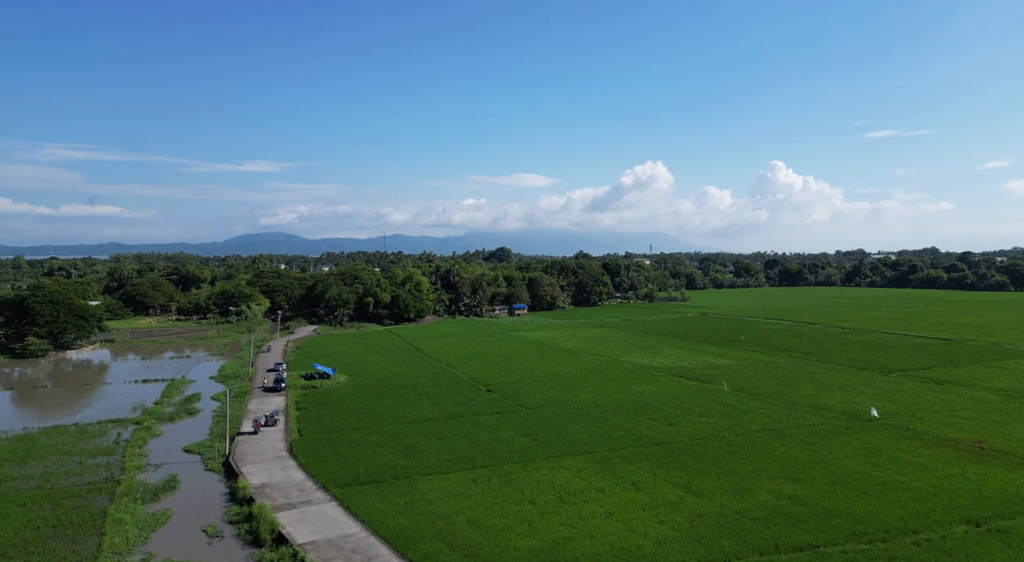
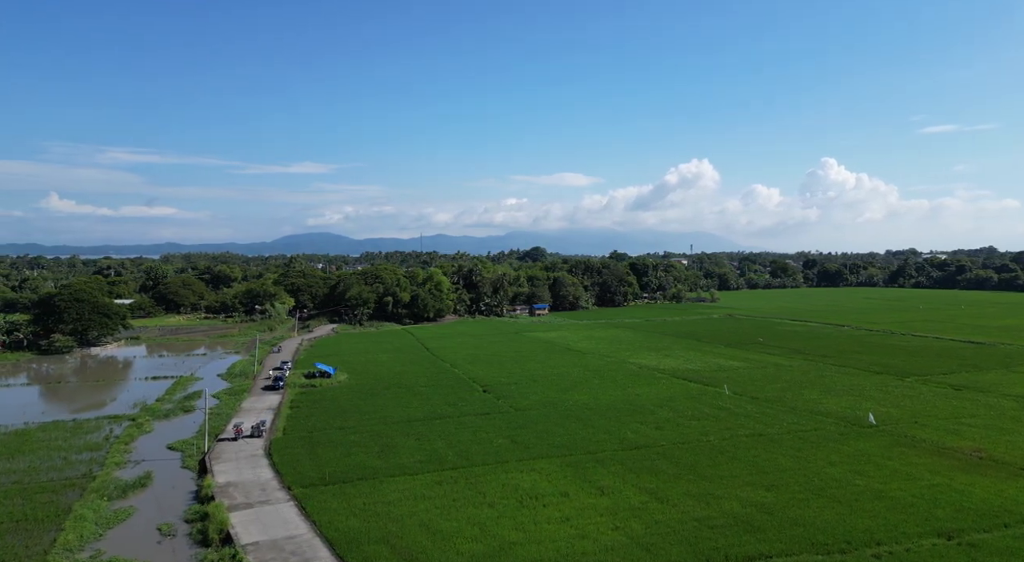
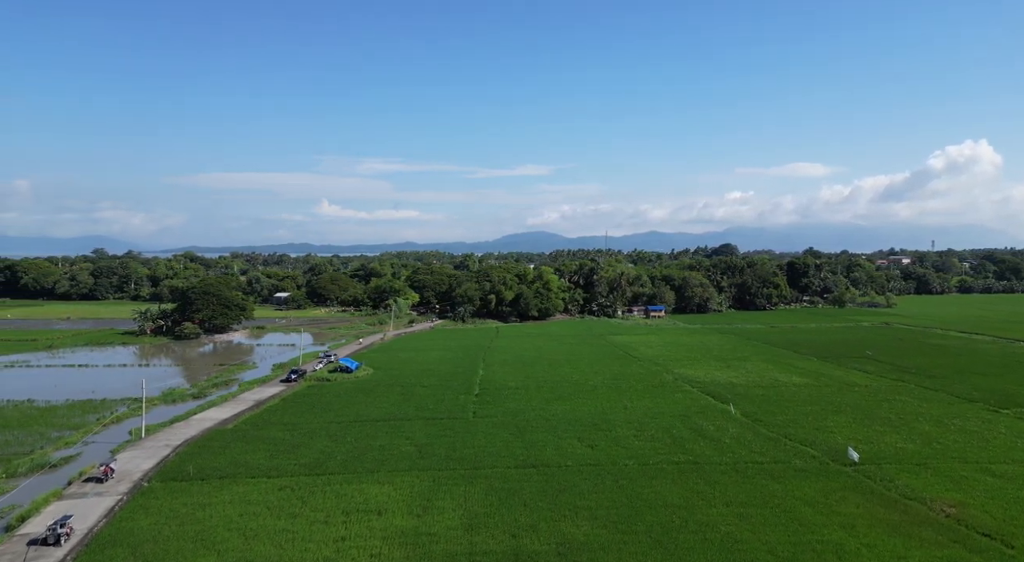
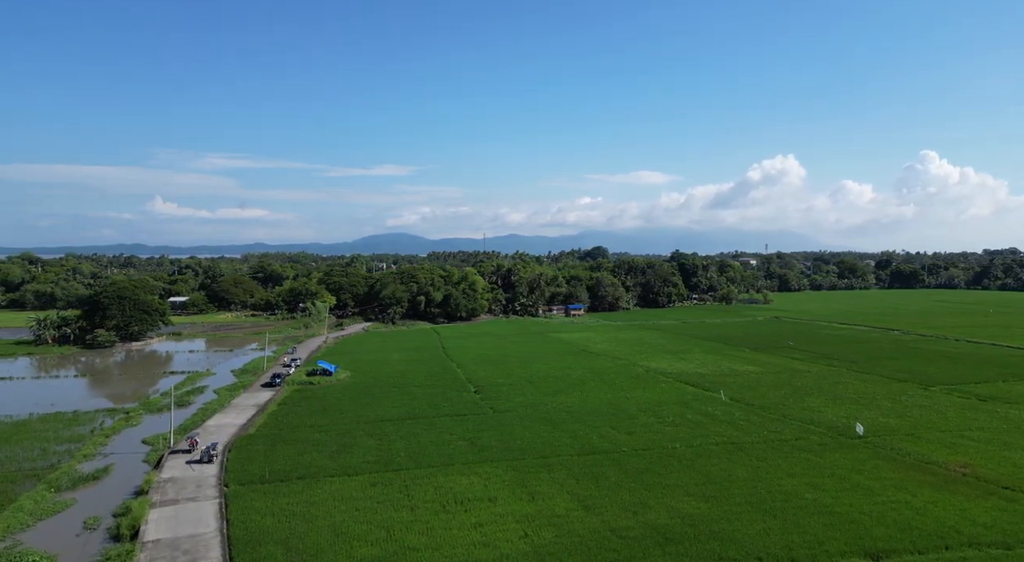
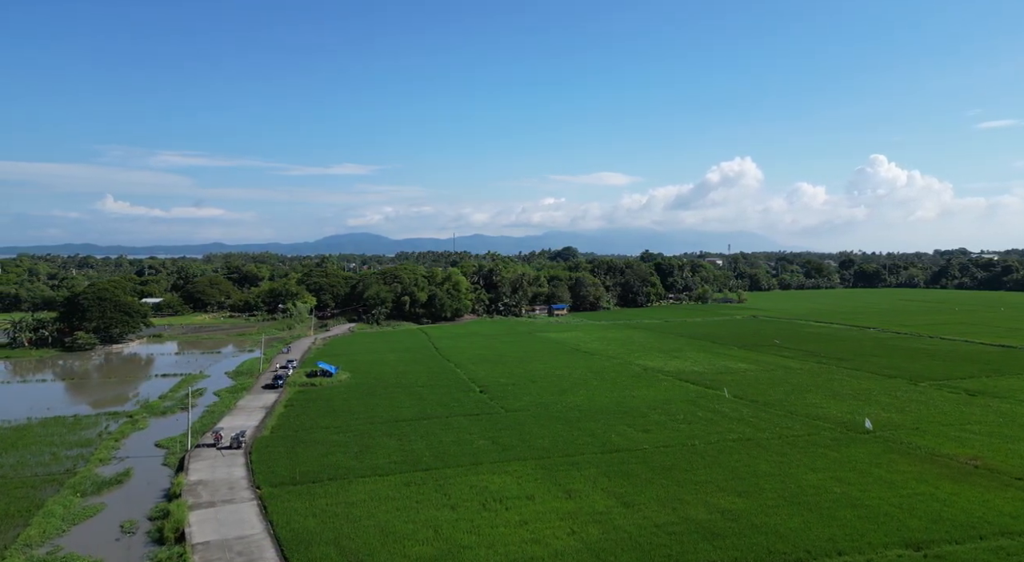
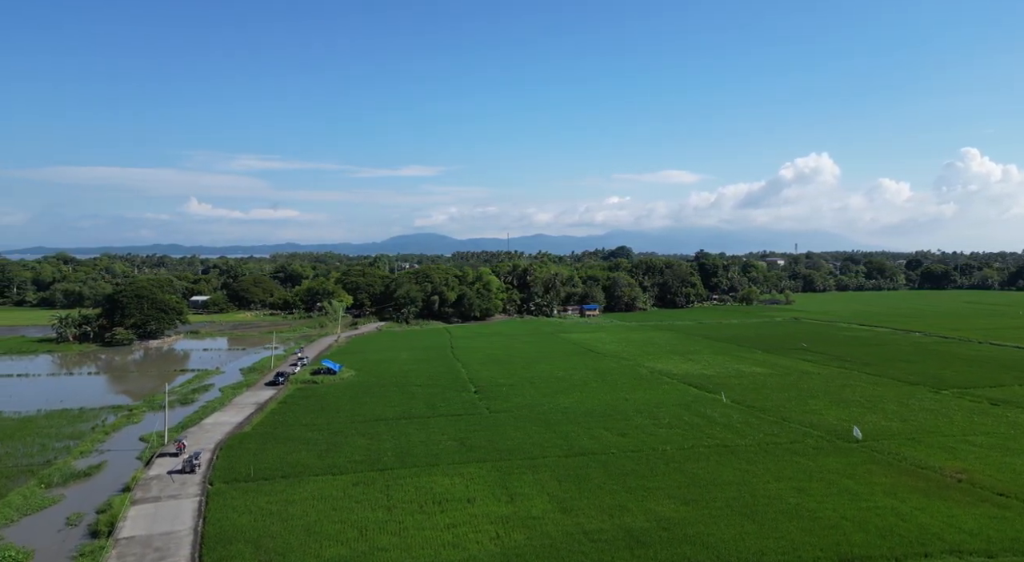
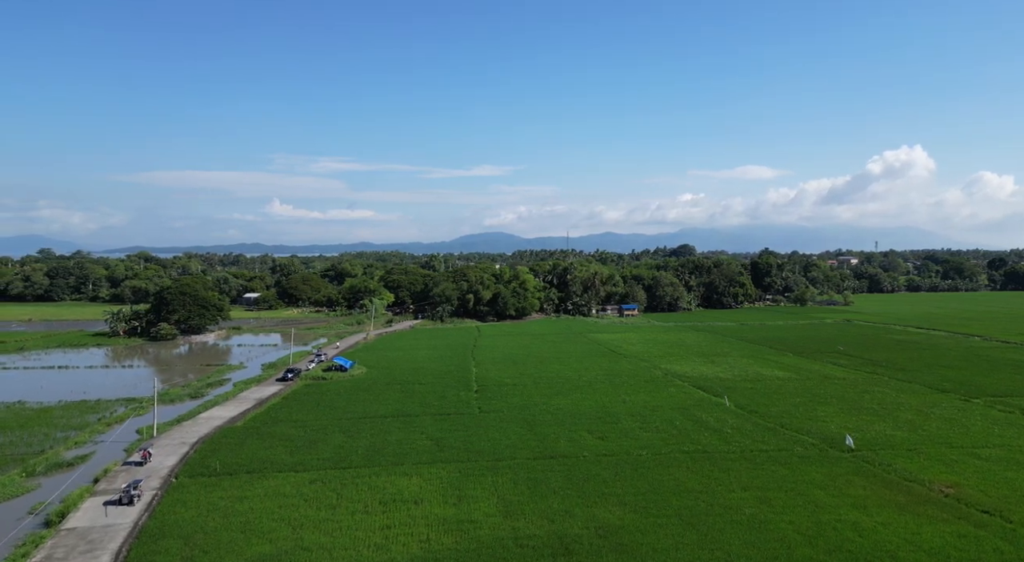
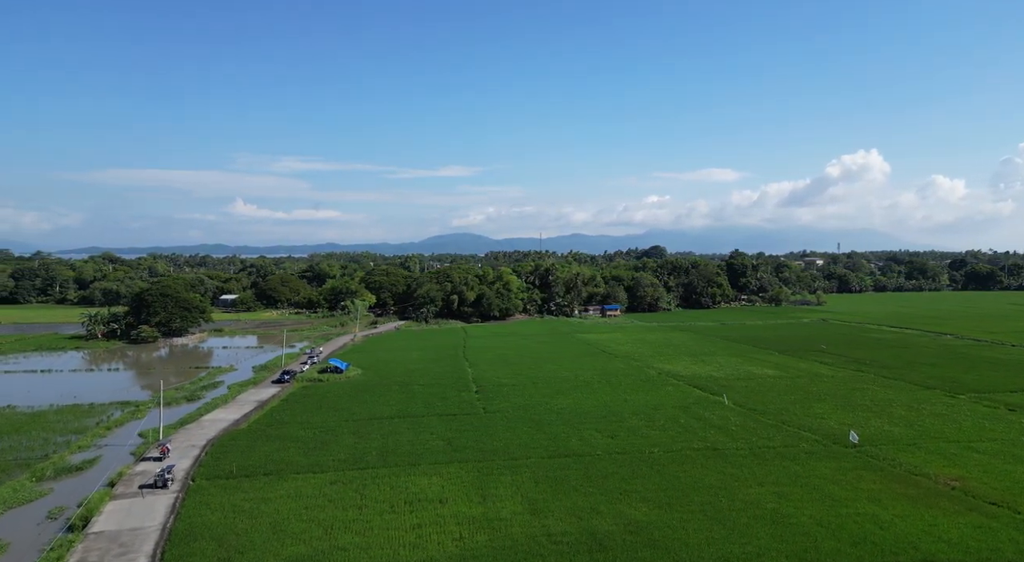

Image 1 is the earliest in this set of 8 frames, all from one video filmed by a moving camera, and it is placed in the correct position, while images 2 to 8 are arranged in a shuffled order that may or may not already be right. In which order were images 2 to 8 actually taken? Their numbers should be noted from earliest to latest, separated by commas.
2, 5, 4, 6, 8, 7, 3
